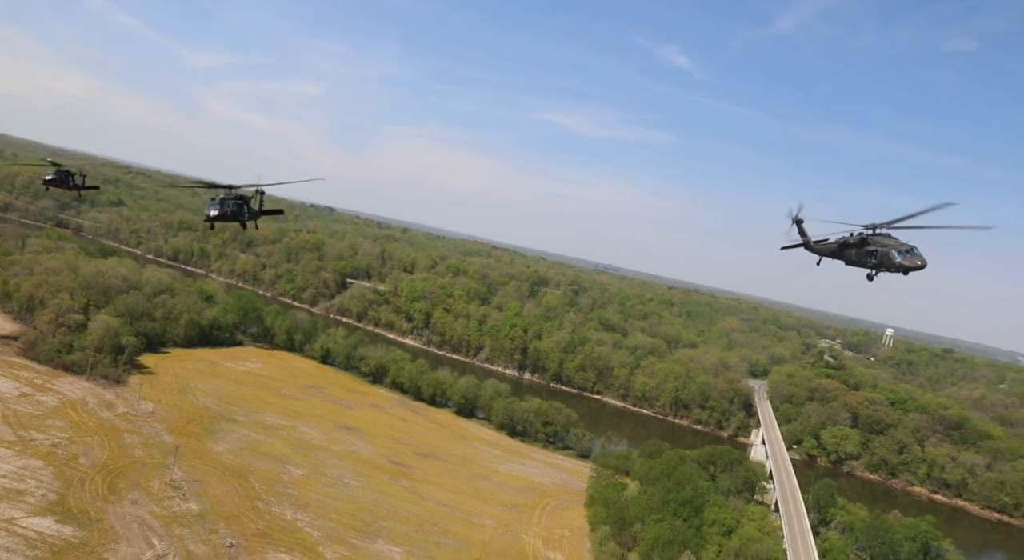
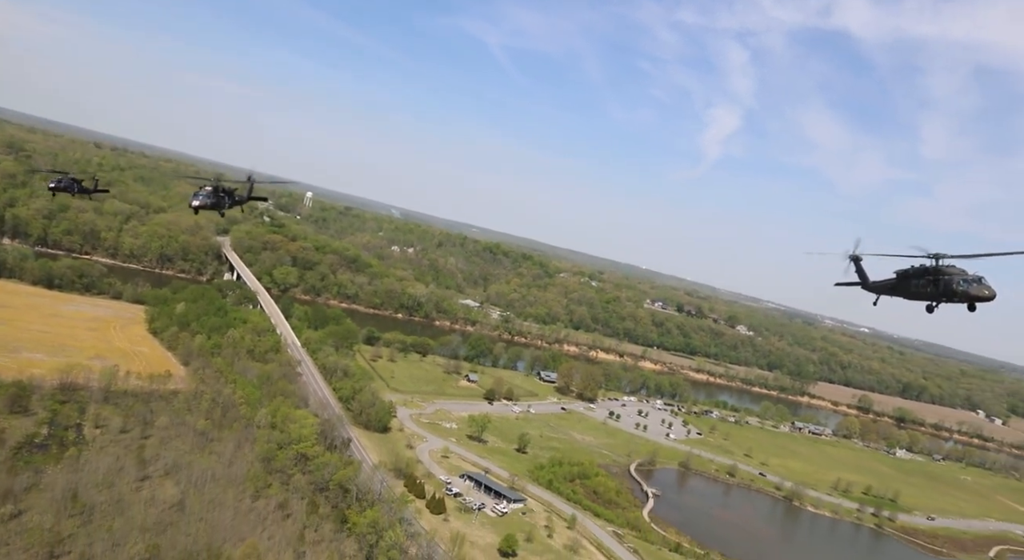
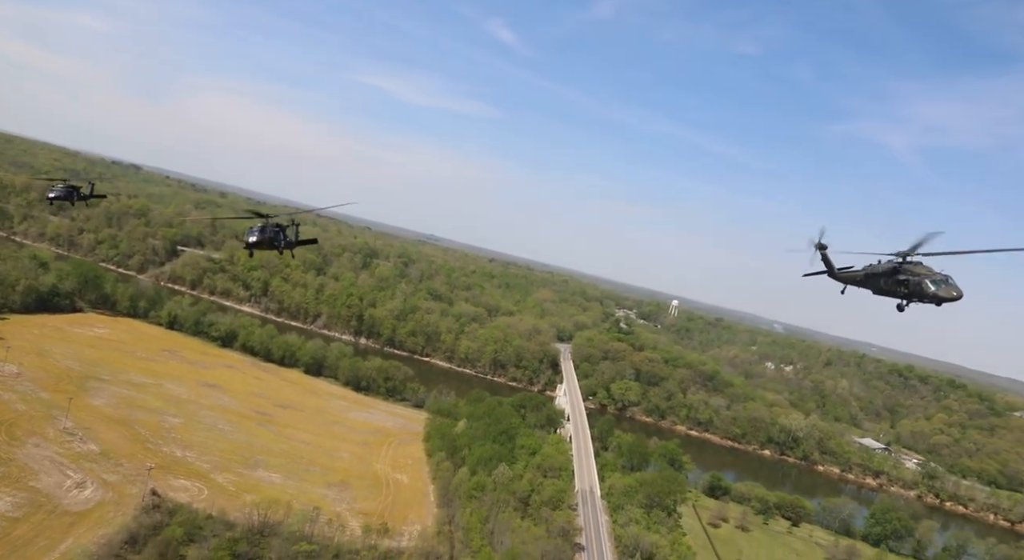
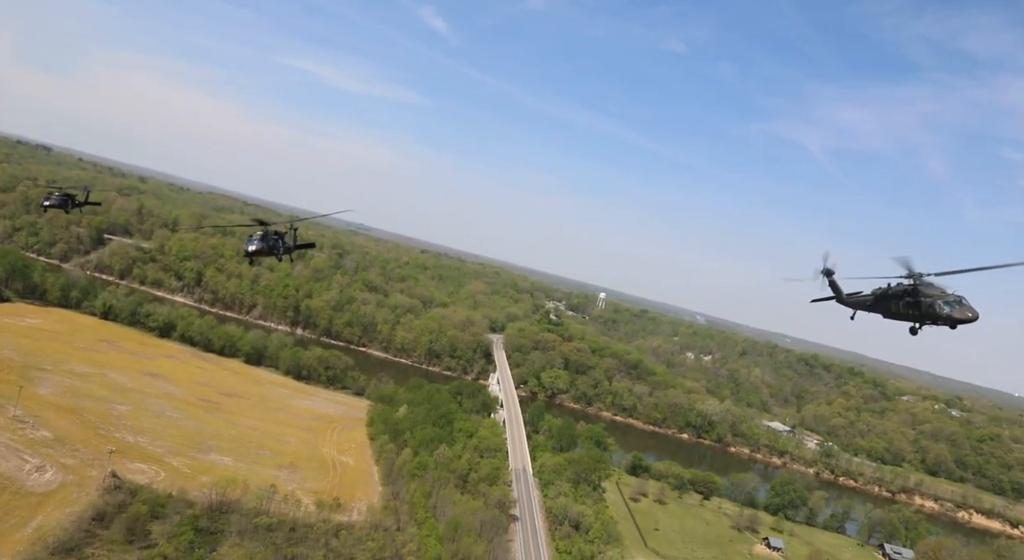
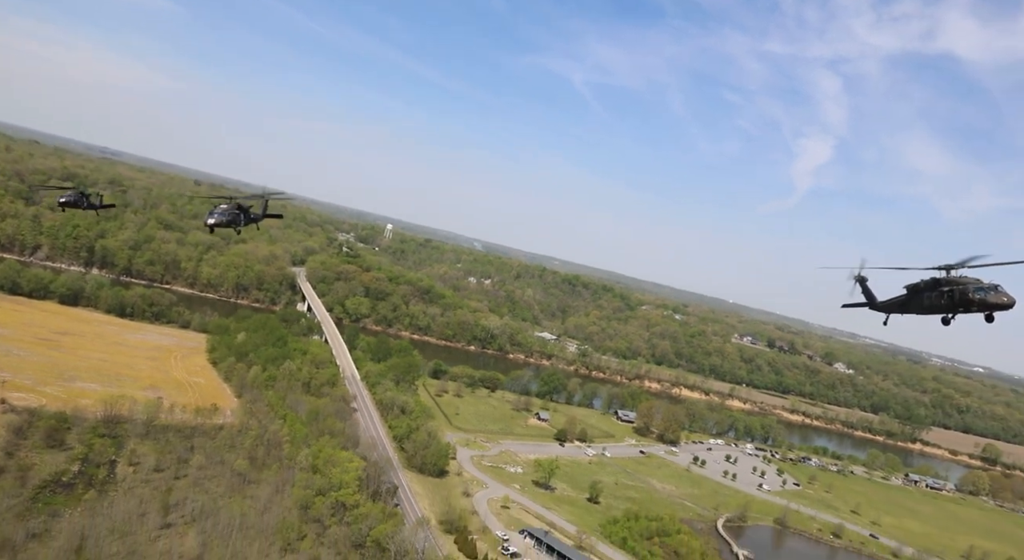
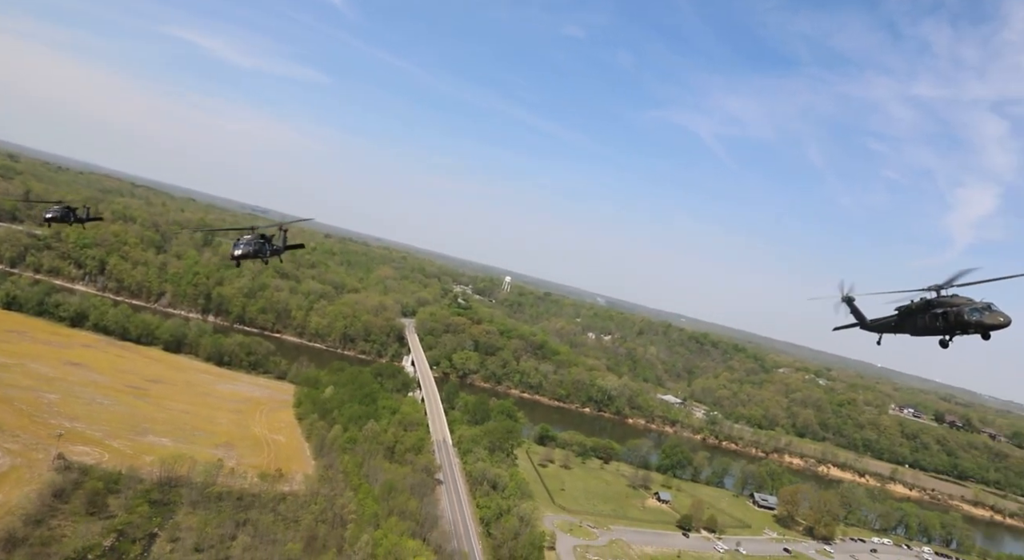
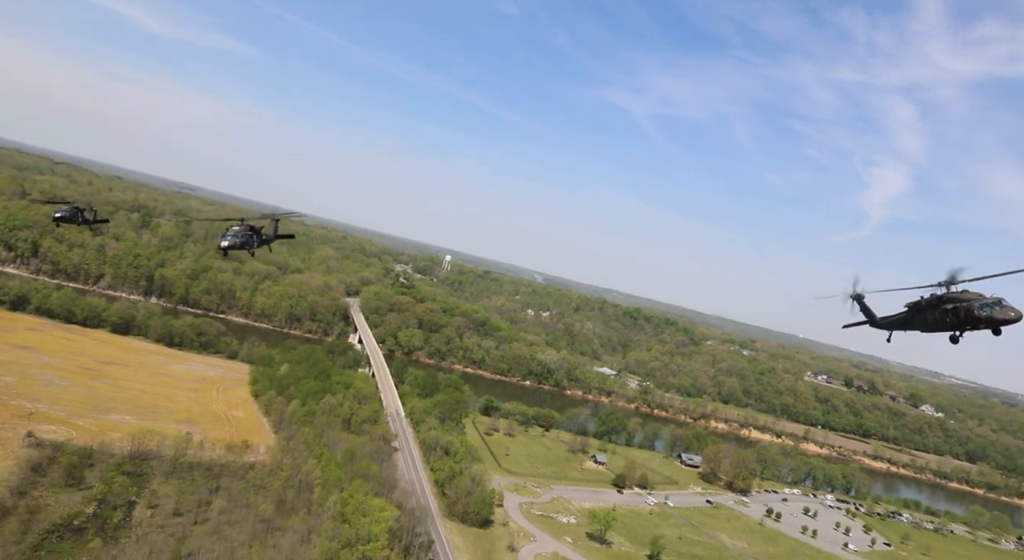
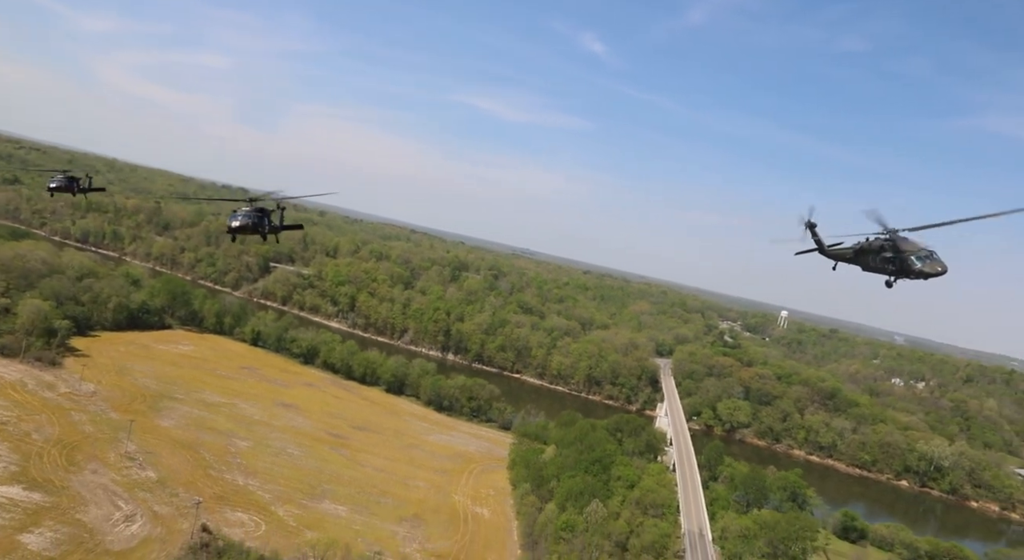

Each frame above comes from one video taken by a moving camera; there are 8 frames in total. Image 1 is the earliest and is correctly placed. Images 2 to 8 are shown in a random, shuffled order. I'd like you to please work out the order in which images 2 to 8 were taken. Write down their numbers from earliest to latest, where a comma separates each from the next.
8, 3, 4, 6, 7, 5, 2
